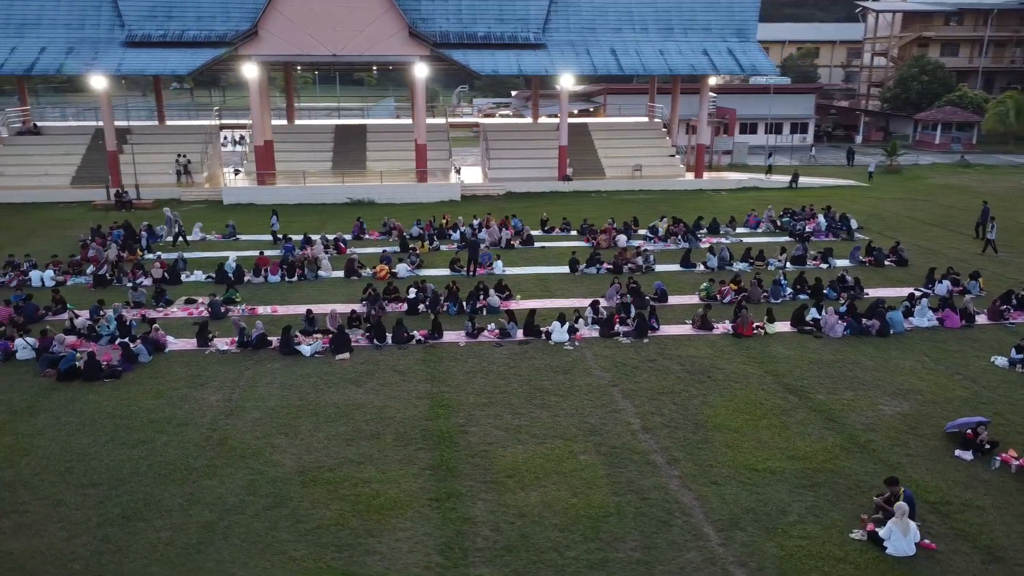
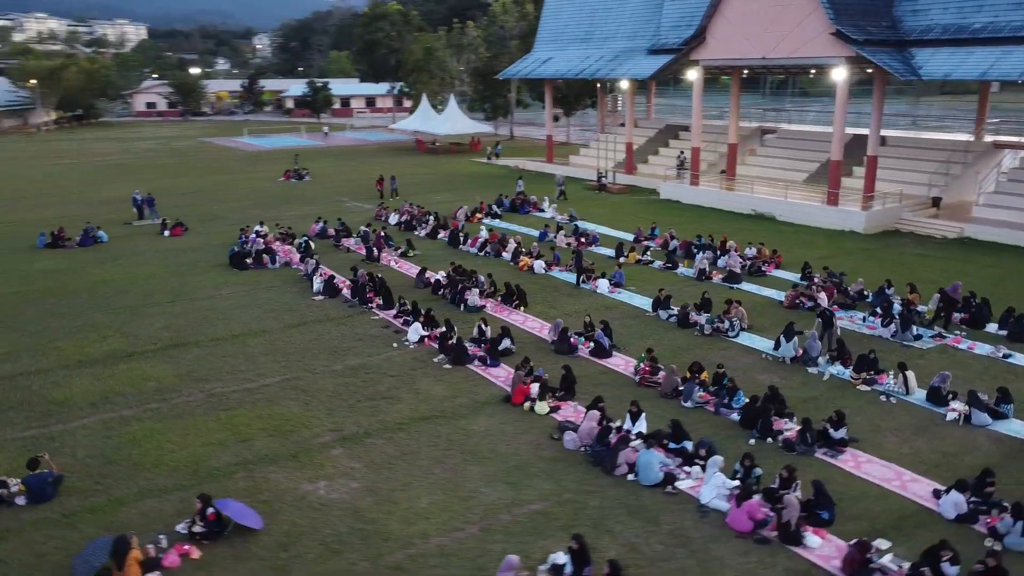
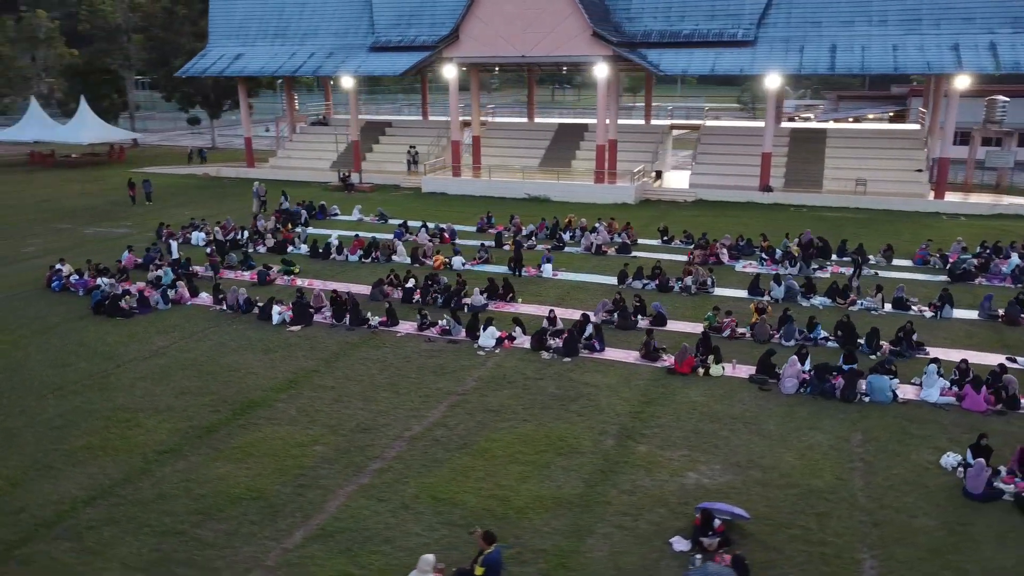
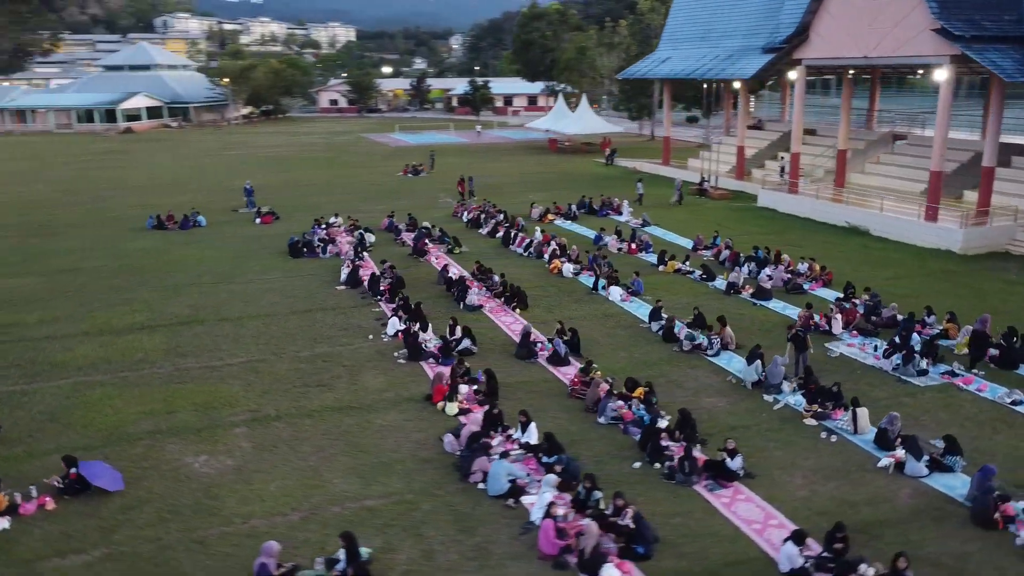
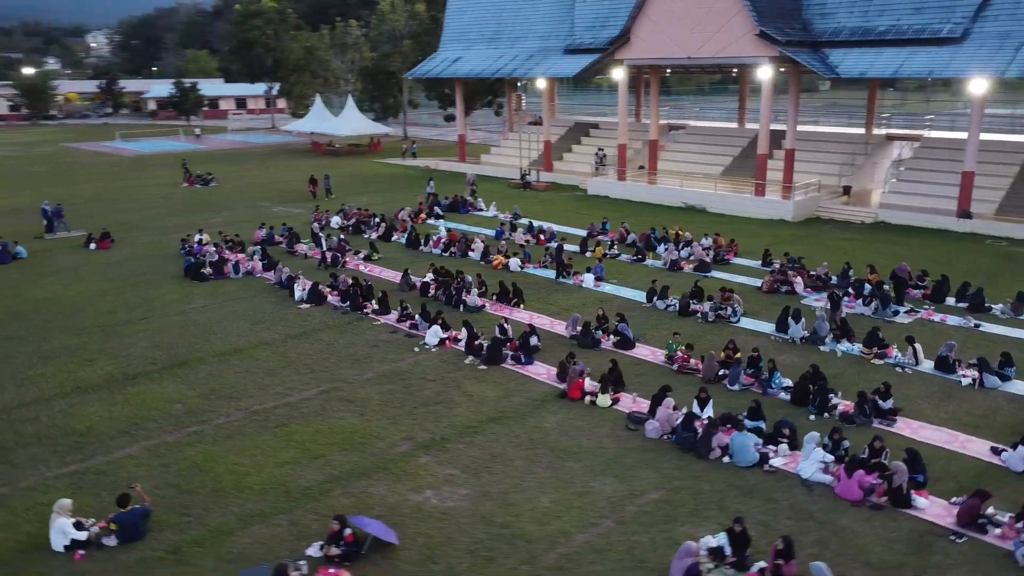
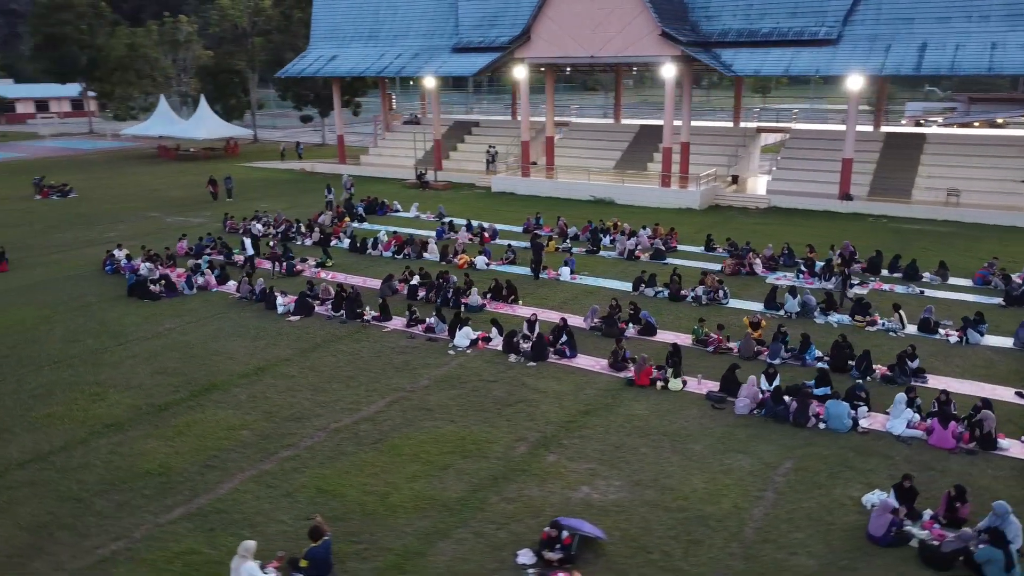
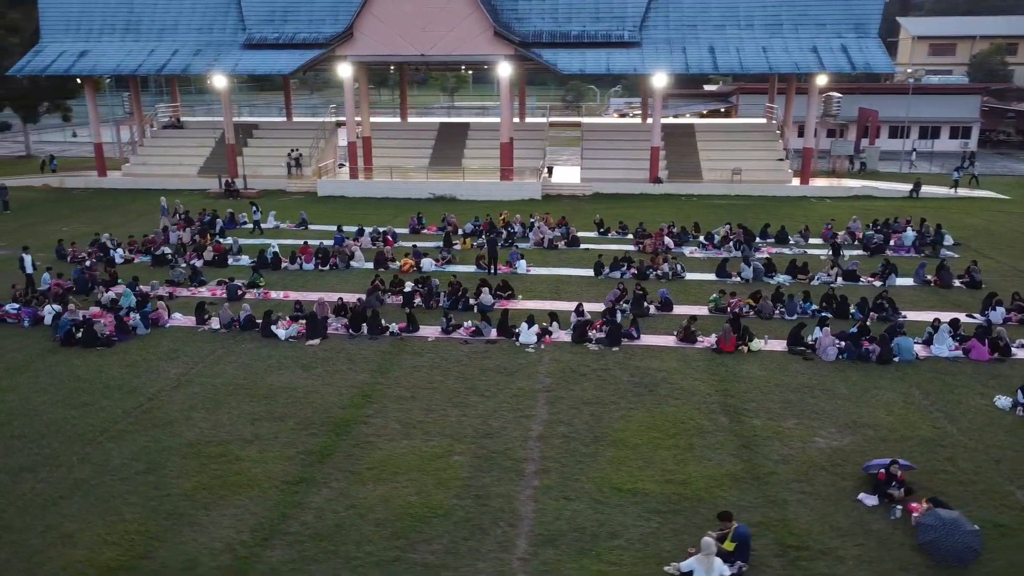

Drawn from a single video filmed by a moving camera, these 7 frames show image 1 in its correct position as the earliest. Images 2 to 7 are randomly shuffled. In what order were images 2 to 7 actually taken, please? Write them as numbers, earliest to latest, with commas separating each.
7, 3, 6, 5, 2, 4
